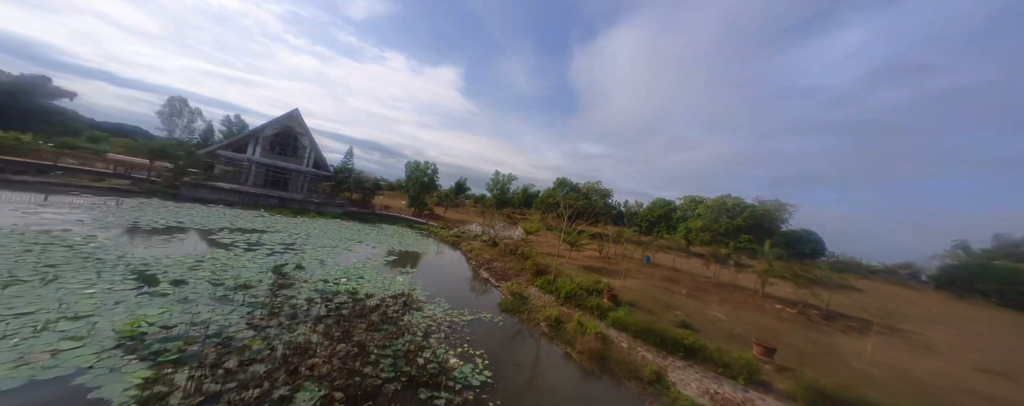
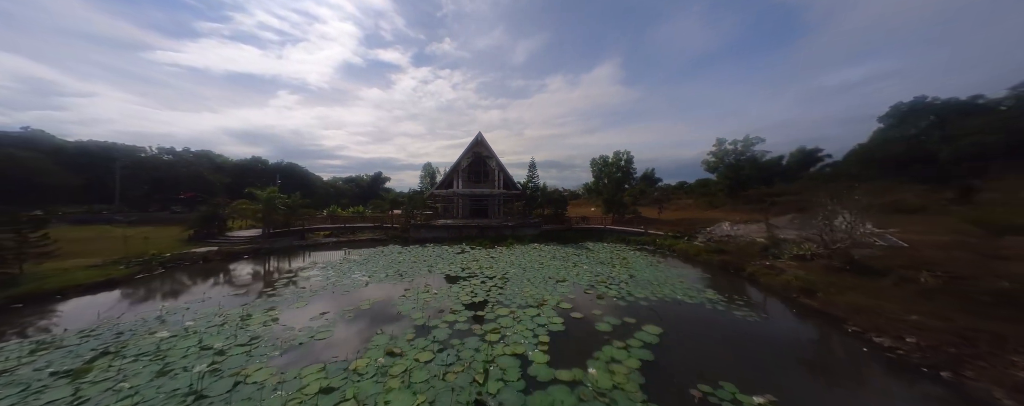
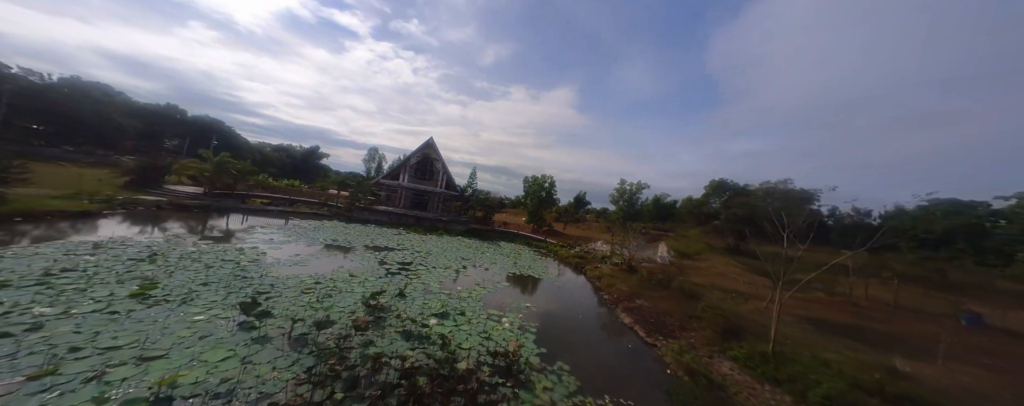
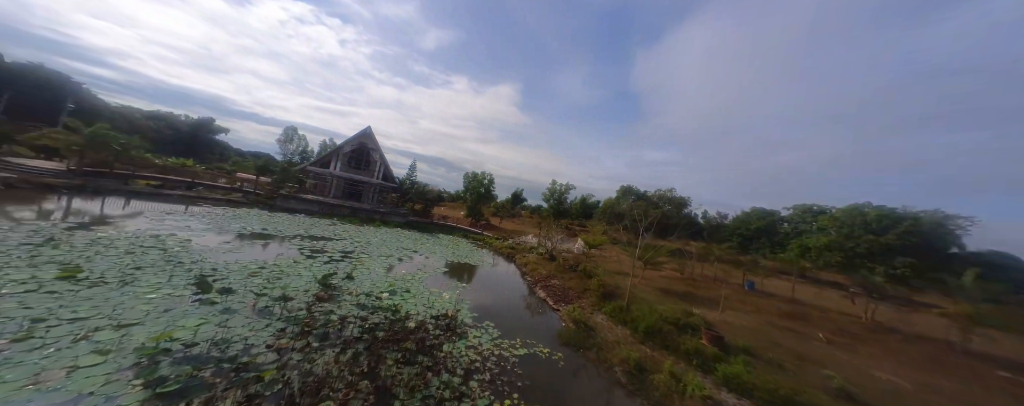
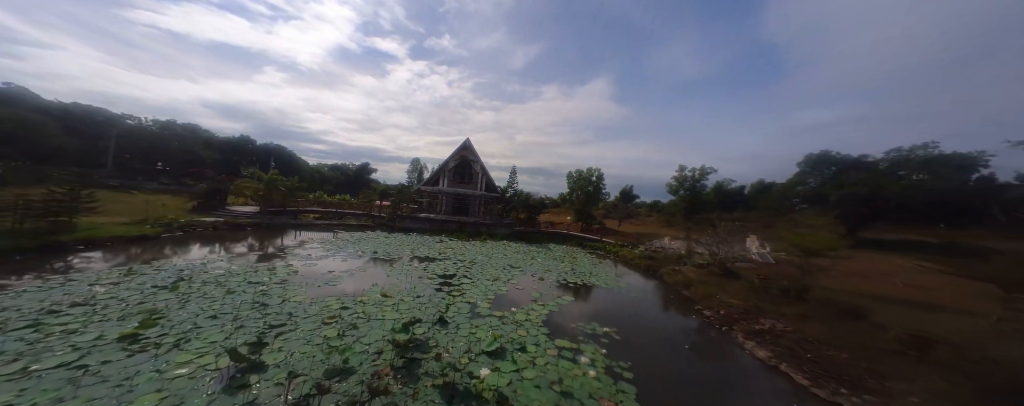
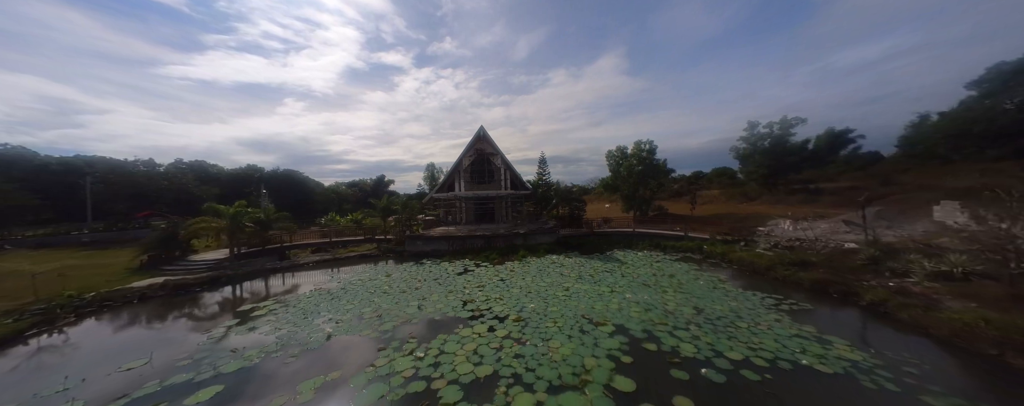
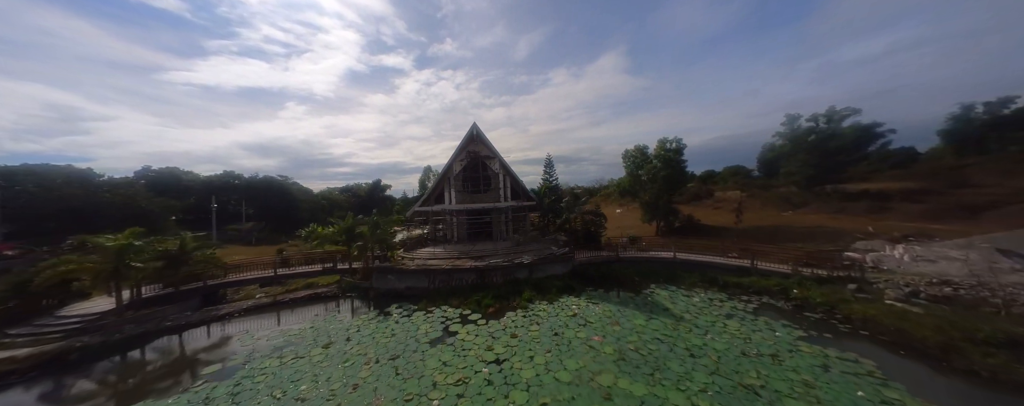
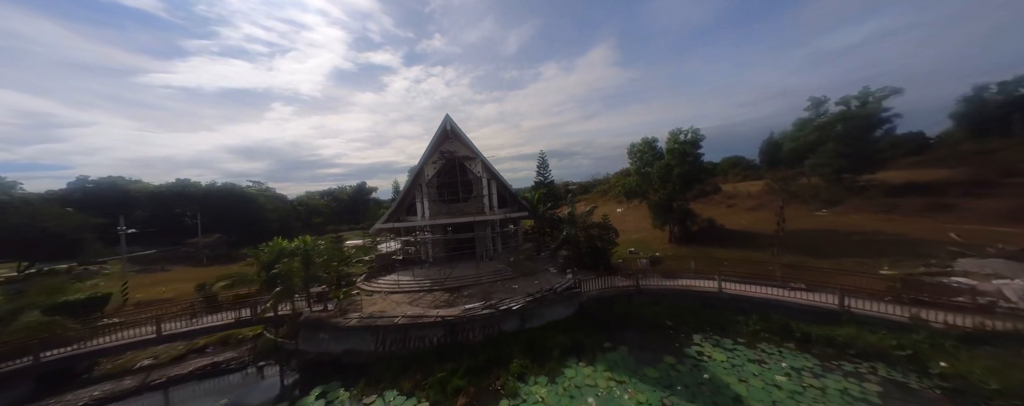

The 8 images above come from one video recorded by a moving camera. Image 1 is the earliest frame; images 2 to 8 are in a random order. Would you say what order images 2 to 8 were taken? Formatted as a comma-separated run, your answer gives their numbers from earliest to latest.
4, 3, 5, 2, 6, 7, 8
